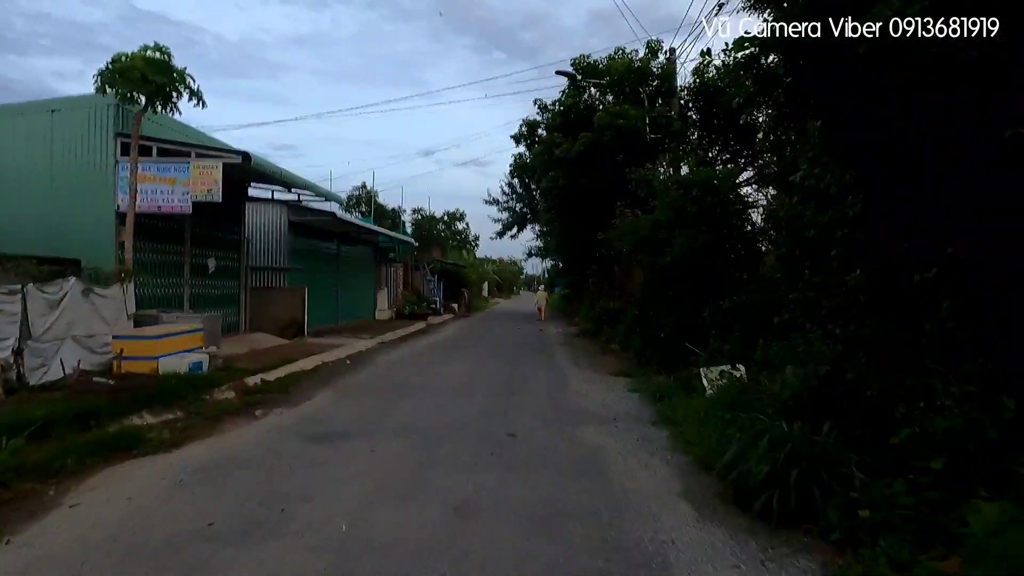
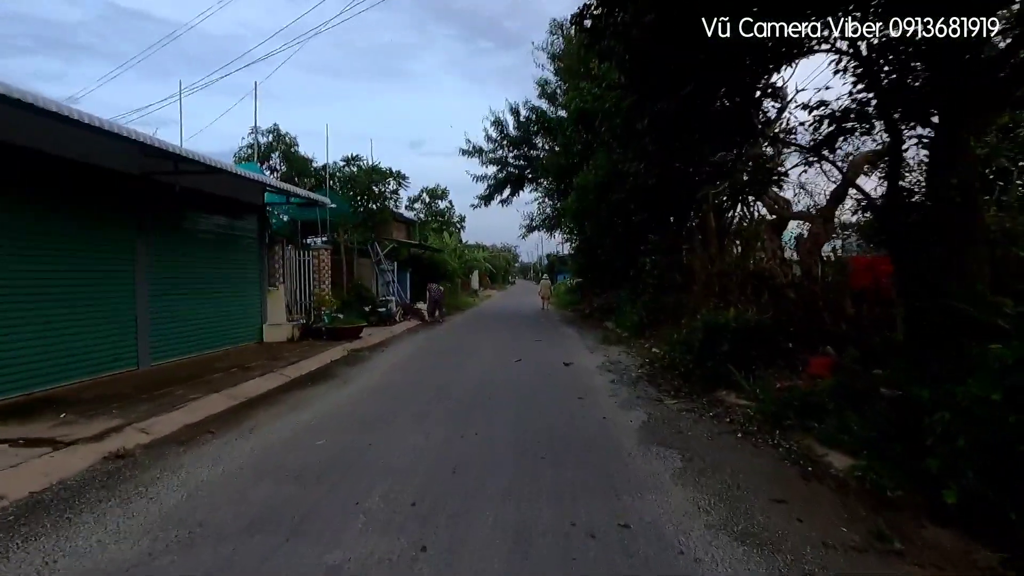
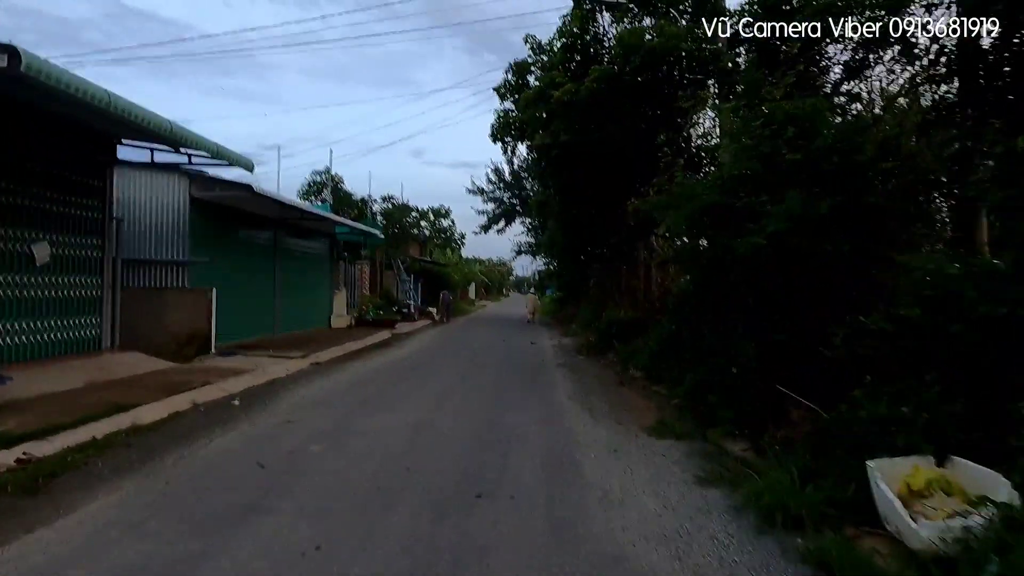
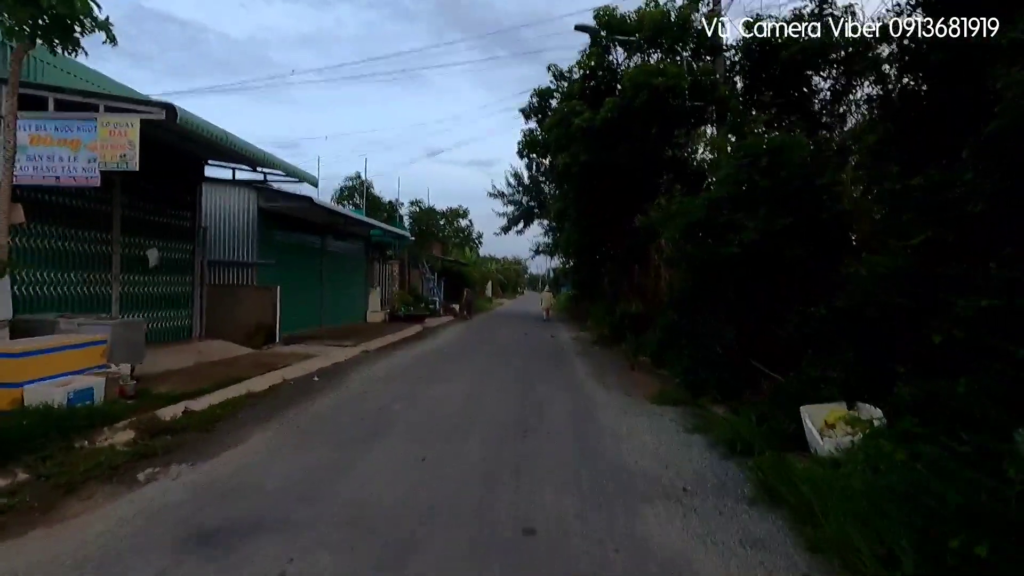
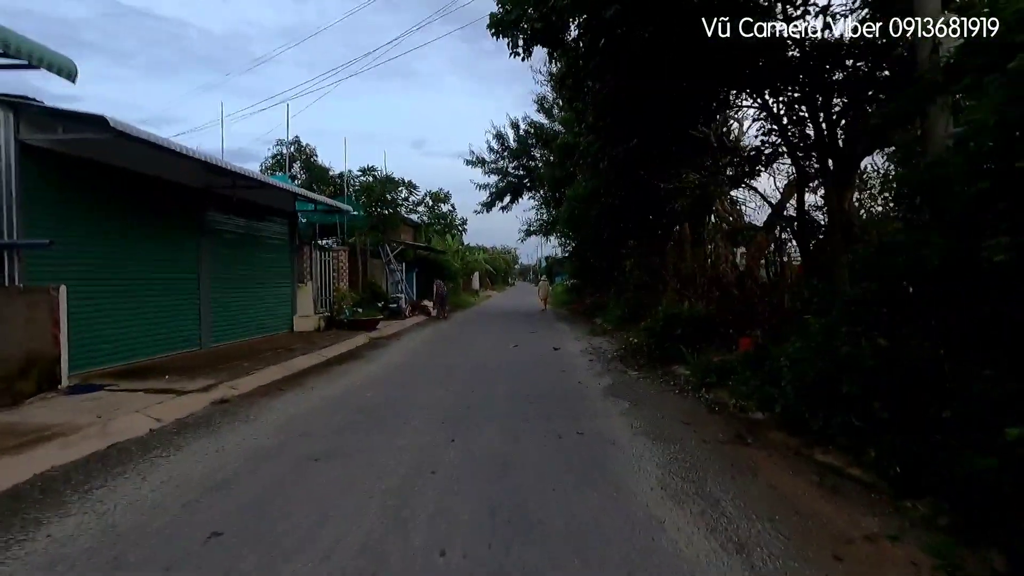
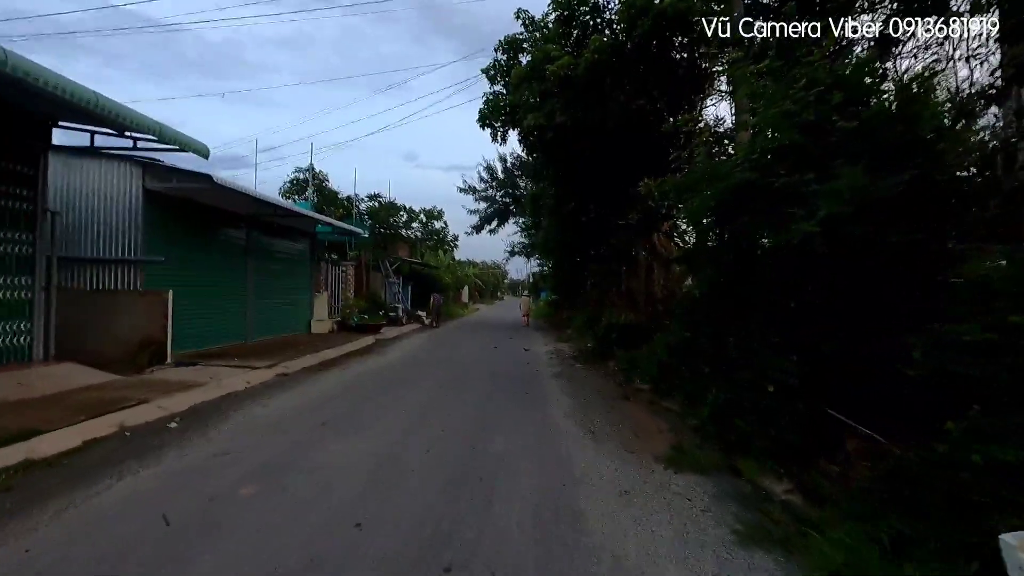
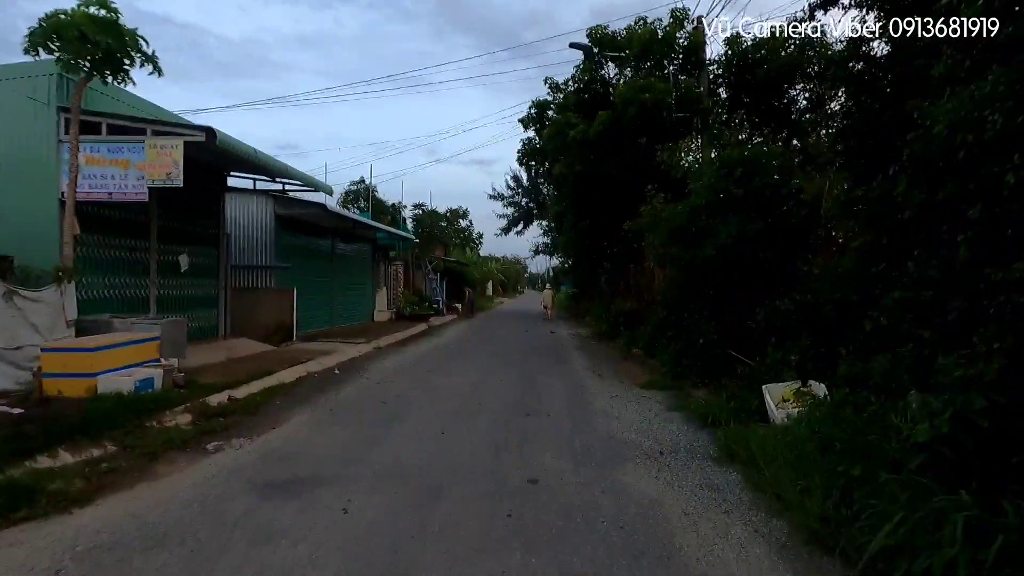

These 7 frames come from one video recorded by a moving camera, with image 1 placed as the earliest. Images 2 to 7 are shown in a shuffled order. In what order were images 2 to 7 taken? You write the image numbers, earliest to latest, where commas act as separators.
7, 4, 3, 6, 5, 2
